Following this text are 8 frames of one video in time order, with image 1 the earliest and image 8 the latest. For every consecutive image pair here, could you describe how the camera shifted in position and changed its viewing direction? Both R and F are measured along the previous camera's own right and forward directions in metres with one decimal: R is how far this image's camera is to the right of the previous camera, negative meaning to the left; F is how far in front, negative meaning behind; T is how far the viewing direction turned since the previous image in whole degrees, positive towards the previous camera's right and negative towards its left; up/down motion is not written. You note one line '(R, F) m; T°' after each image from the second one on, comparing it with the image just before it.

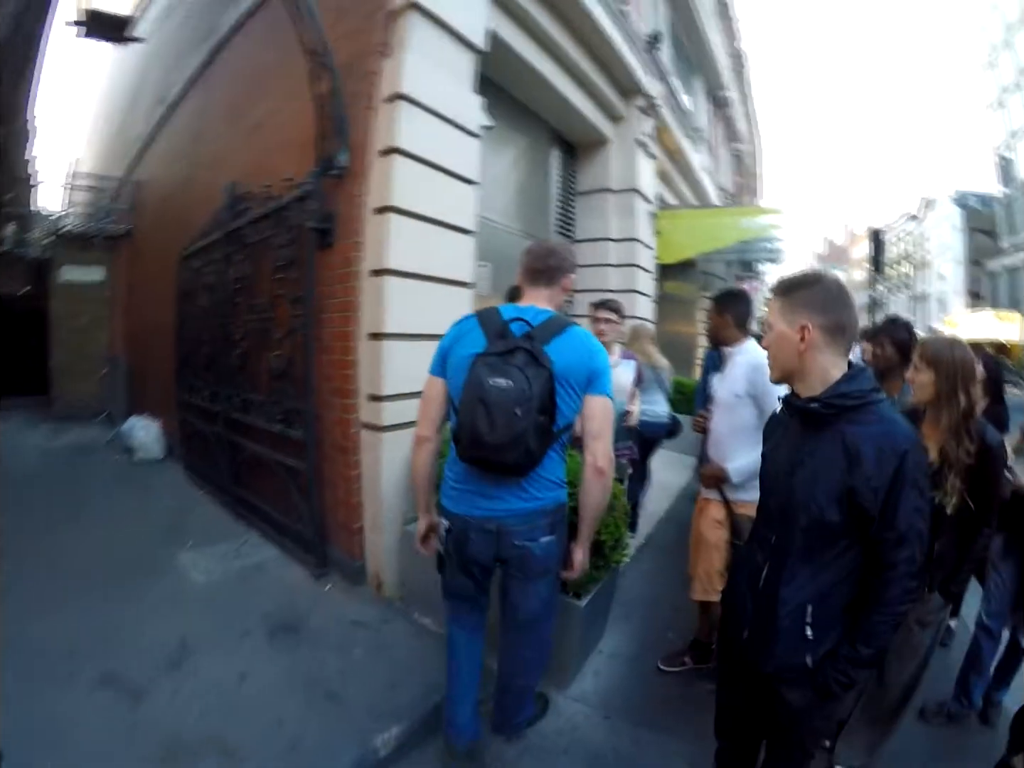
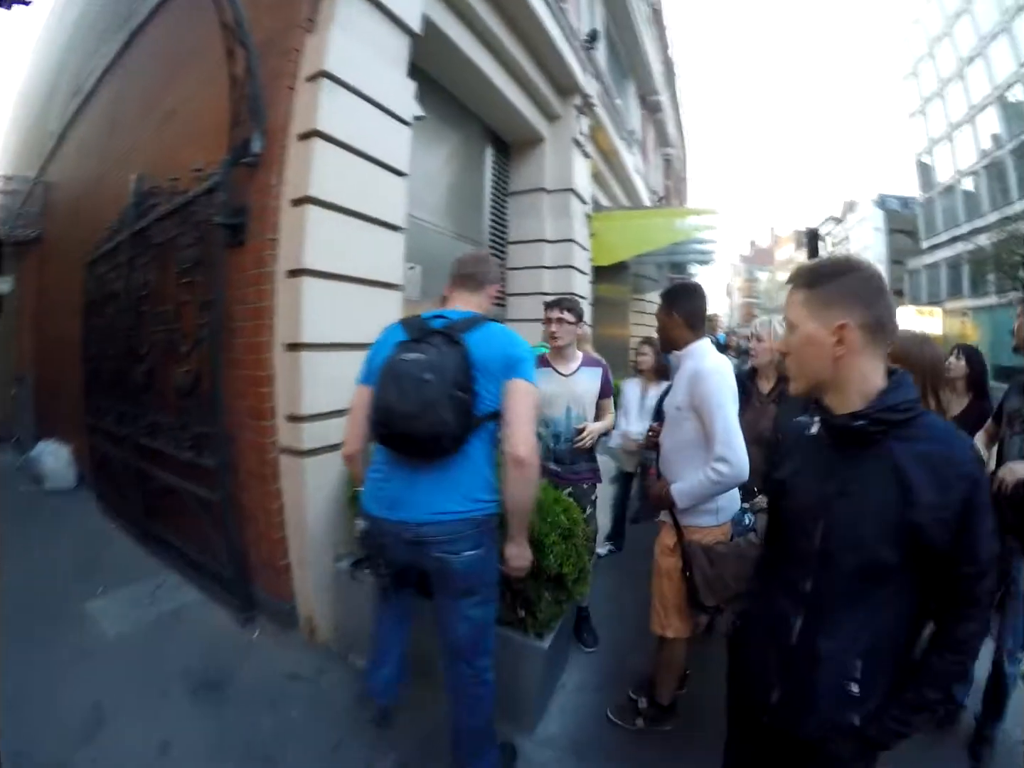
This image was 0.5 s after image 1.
(0.0, +0.6) m; +5°
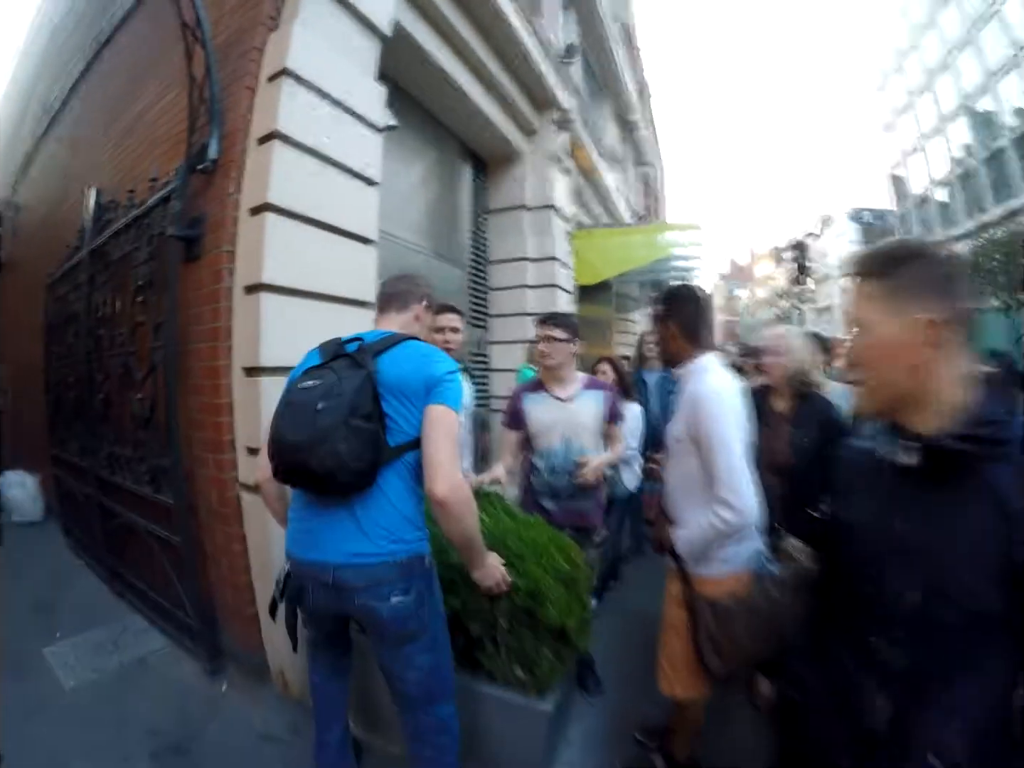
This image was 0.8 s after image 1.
(0.0, +0.4) m; +1°
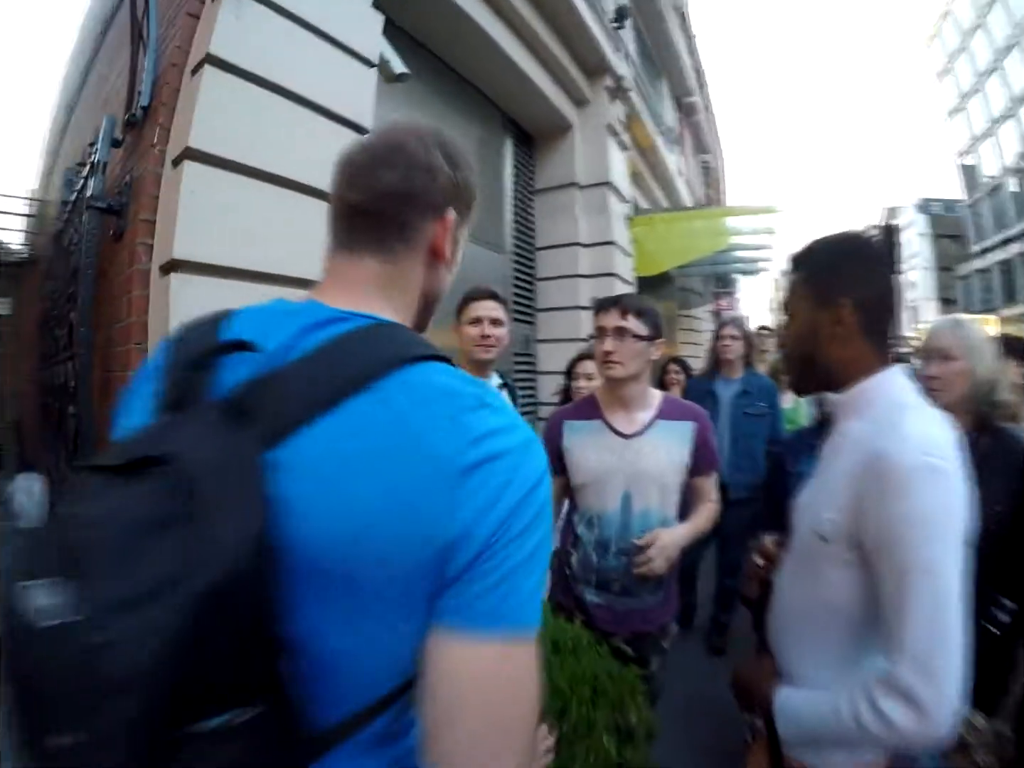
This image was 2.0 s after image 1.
(+0.1, +1.3) m; -4°
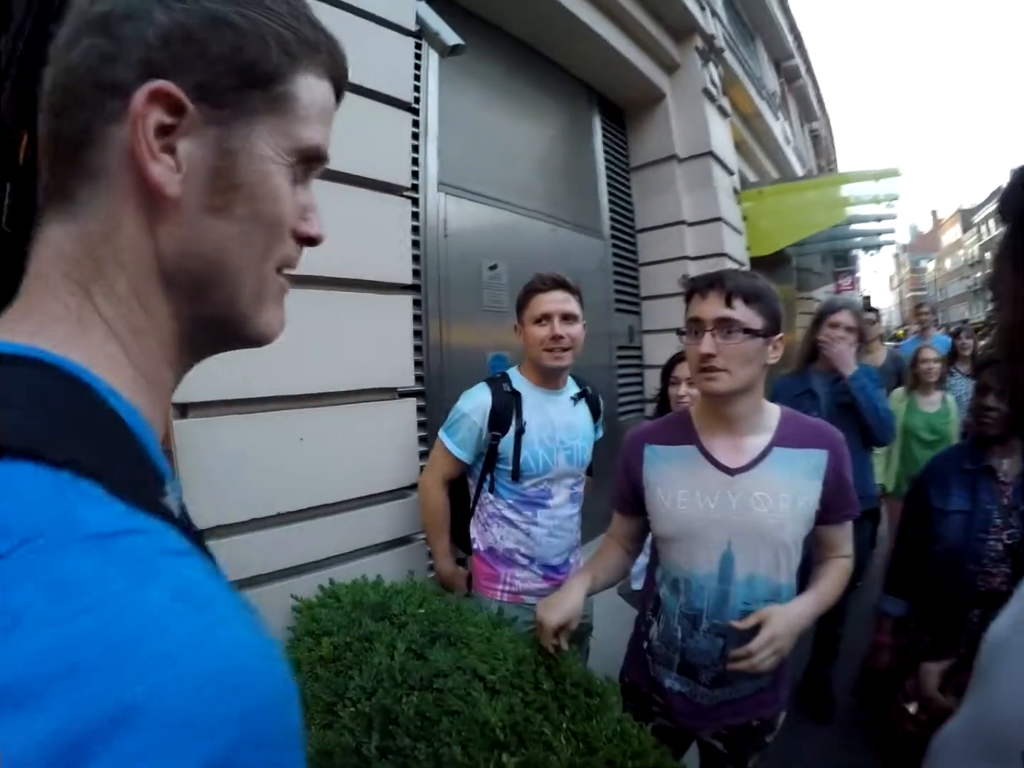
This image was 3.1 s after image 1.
(+0.1, +0.5) m; -8°
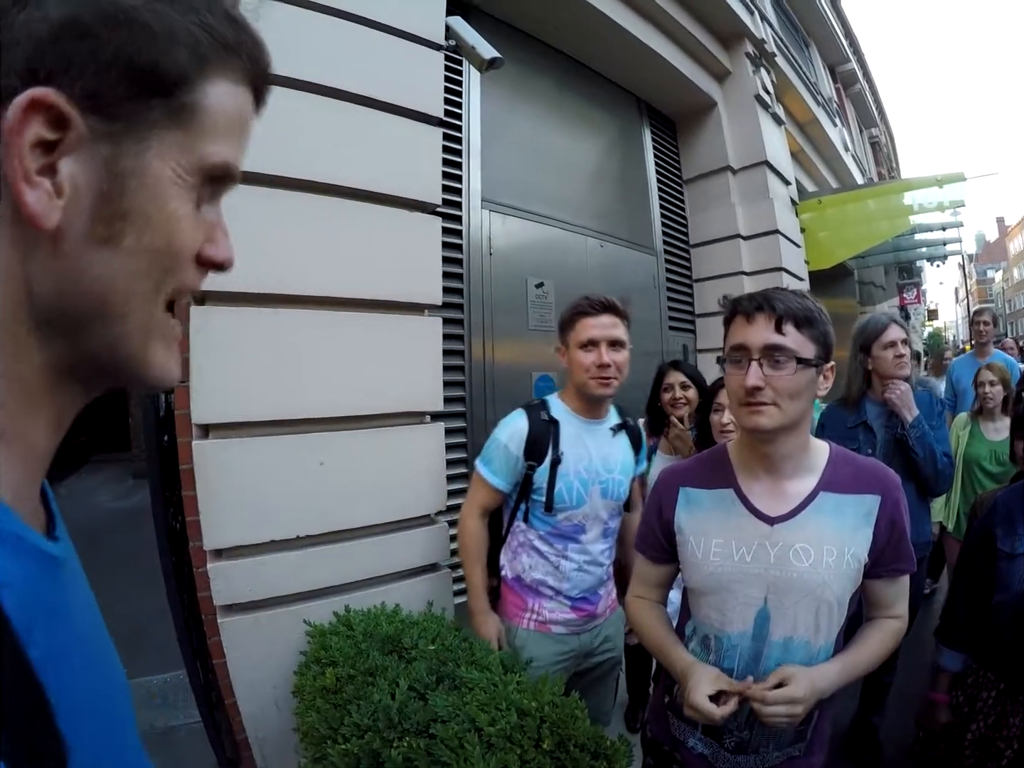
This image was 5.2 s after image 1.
(+0.1, +0.1) m; -5°
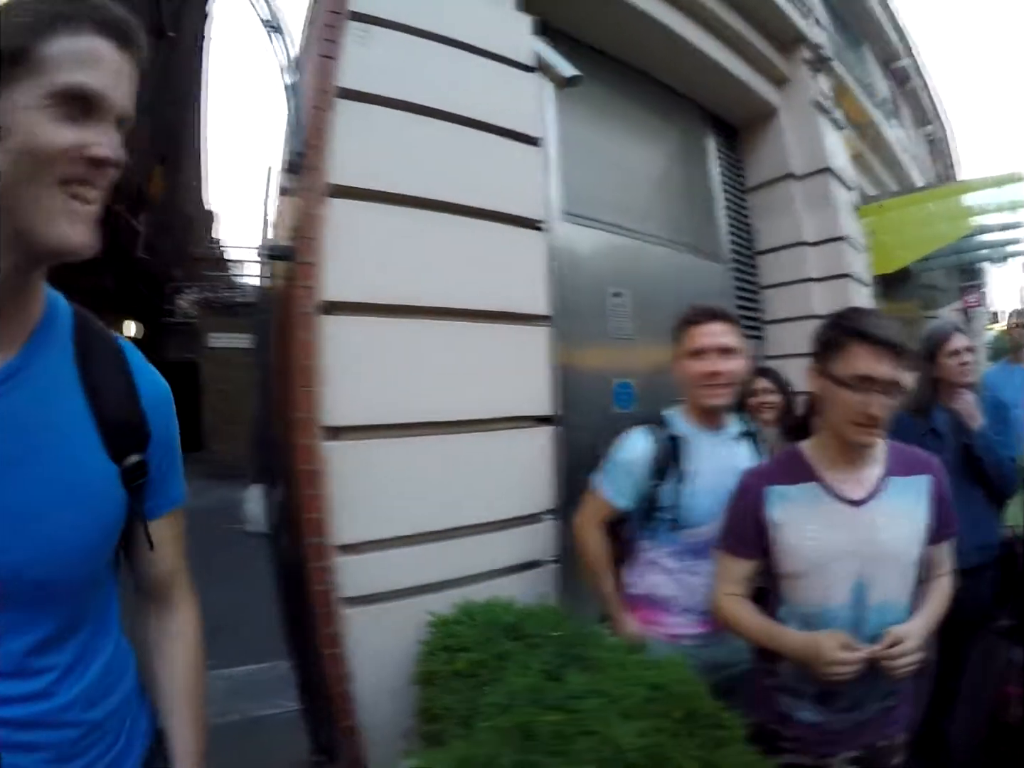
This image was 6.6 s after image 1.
(-0.3, -0.2) m; -3°
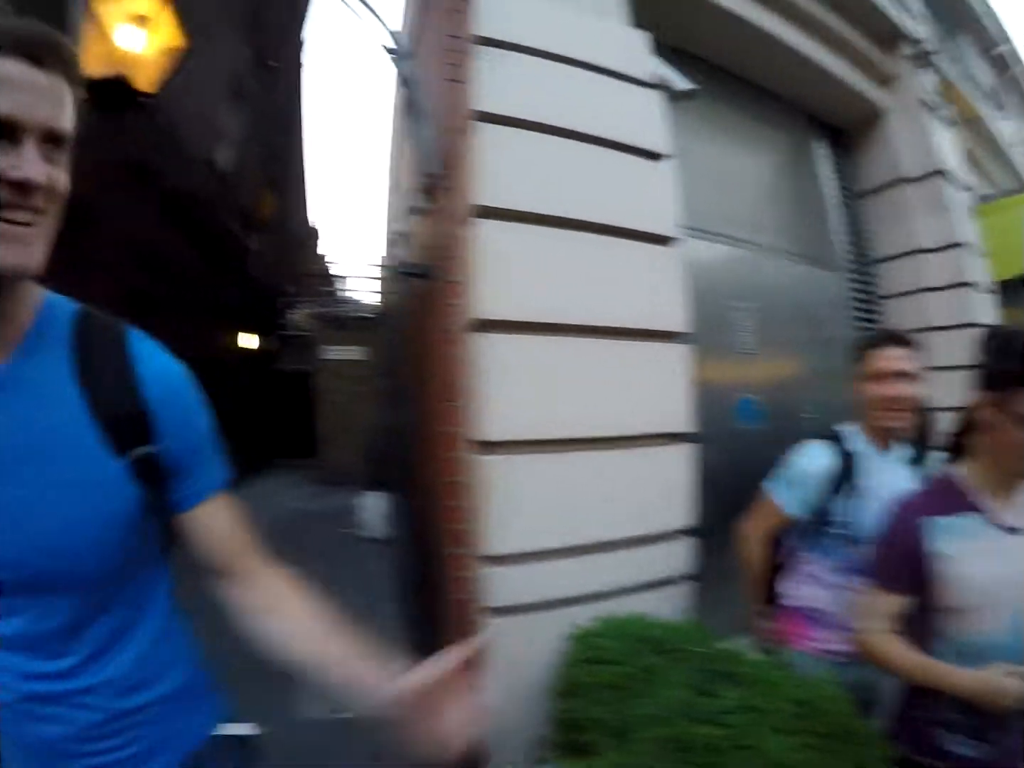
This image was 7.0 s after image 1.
(-0.4, -0.1) m; -6°
